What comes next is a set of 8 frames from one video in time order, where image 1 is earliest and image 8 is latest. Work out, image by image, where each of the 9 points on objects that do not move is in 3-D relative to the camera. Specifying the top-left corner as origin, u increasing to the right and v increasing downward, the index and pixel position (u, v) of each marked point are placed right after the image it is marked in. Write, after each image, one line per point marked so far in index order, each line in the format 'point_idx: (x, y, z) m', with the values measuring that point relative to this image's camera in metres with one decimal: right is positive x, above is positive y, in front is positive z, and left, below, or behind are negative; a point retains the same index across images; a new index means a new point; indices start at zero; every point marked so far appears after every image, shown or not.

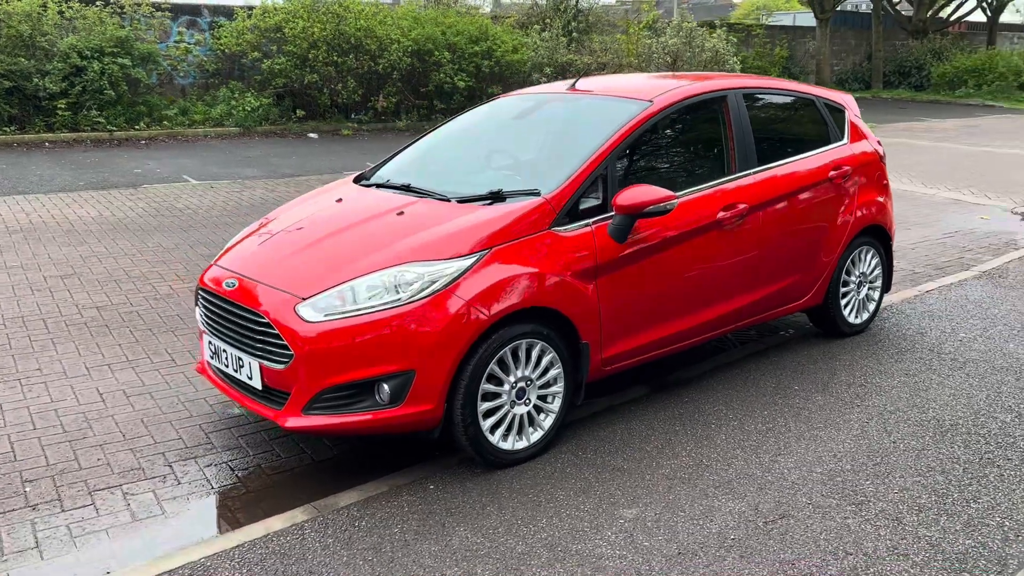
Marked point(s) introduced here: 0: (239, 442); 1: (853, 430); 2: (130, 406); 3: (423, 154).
0: (-1.3, -0.7, +4.2) m
1: (+1.6, -0.7, +4.1) m
2: (-2.0, -0.6, +4.6) m
3: (-0.5, +0.8, +5.2) m
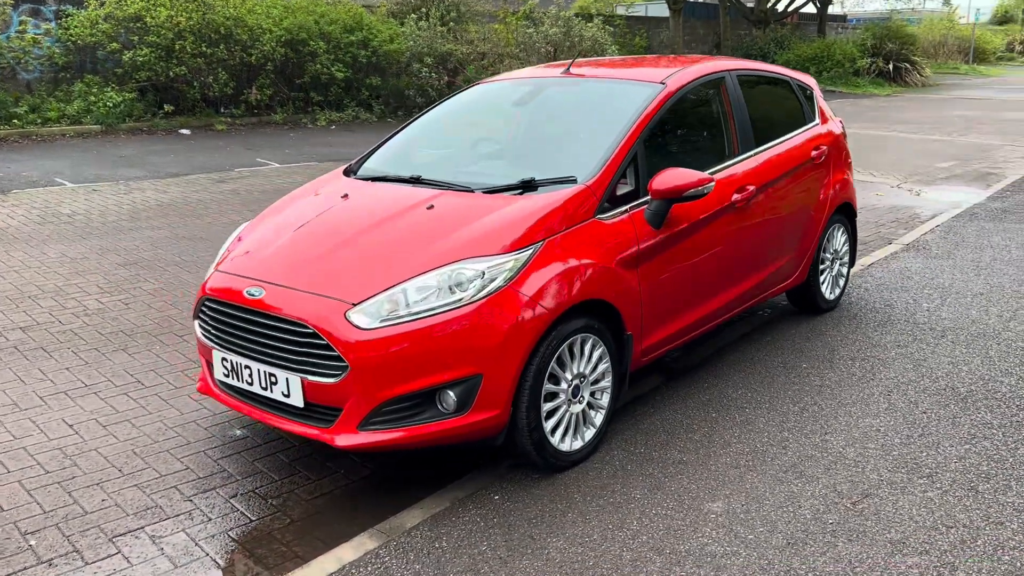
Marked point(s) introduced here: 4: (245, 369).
0: (-1.1, -0.8, +3.8) m
1: (+1.8, -0.6, +4.2) m
2: (-1.8, -0.7, +4.1) m
3: (-0.5, +0.8, +4.9) m
4: (-1.1, -0.3, +3.5) m
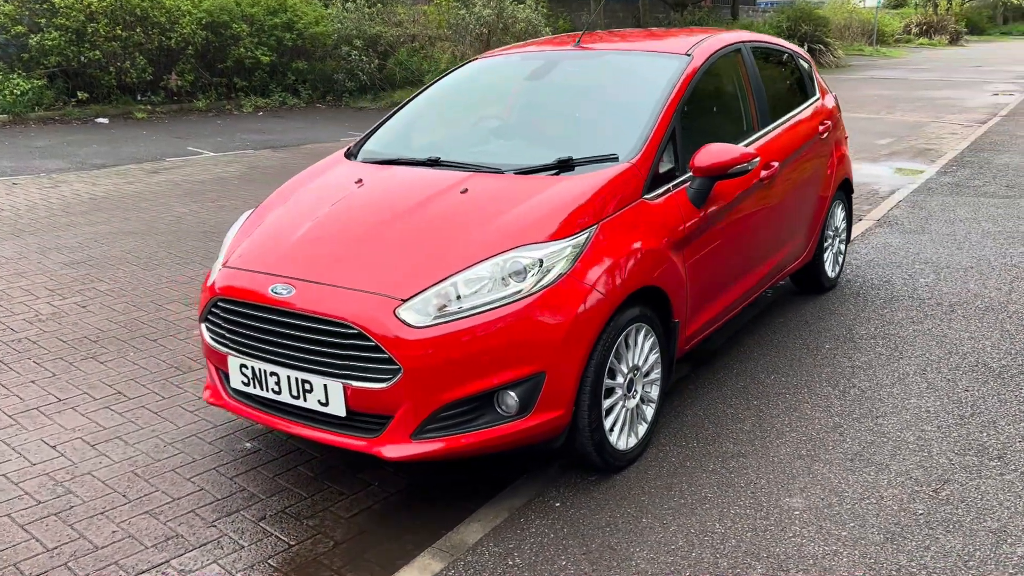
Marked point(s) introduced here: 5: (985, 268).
0: (-0.9, -0.8, +3.4) m
1: (+1.9, -0.4, +4.1) m
2: (-1.7, -0.7, +3.6) m
3: (-0.5, +0.9, +4.5) m
4: (-0.9, -0.3, +3.2) m
5: (+3.3, +0.1, +6.1) m
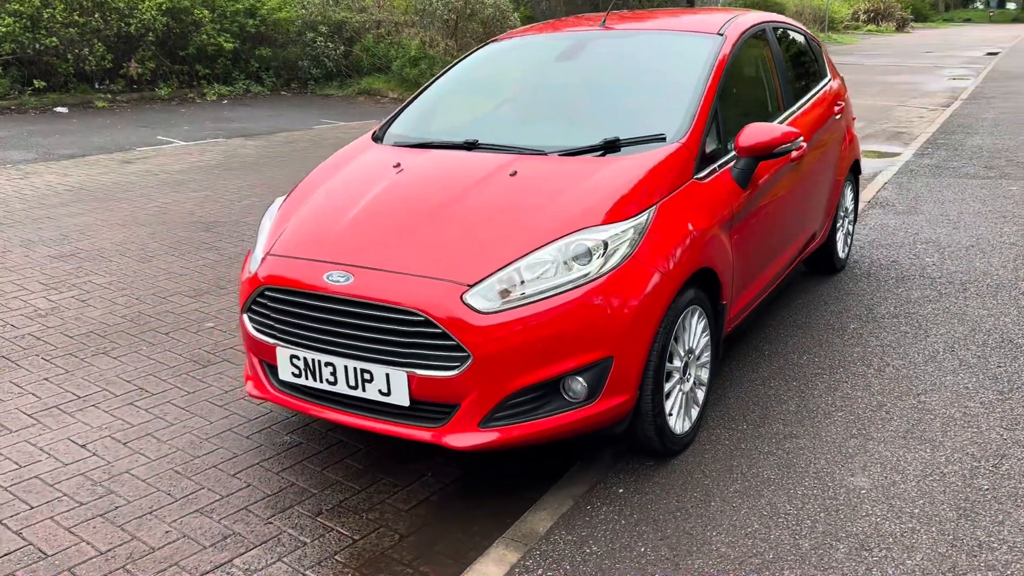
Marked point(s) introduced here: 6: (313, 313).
0: (-0.7, -0.7, +3.3) m
1: (+2.1, -0.3, +4.1) m
2: (-1.5, -0.7, +3.5) m
3: (-0.4, +0.9, +4.4) m
4: (-0.6, -0.3, +3.1) m
5: (+3.3, +0.3, +6.2) m
6: (-0.7, -0.1, +3.1) m
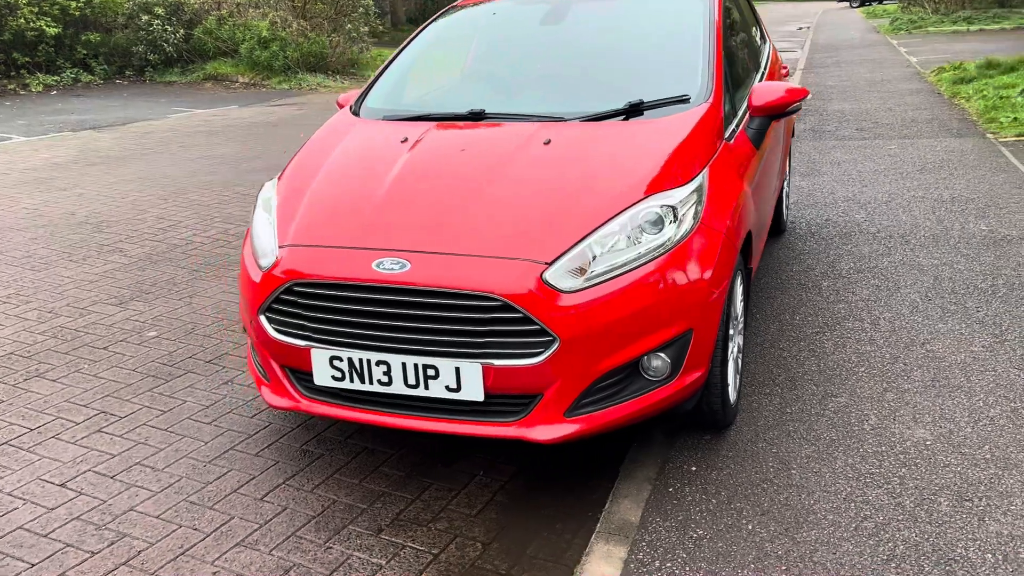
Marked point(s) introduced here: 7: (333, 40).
0: (-0.5, -0.7, +3.0) m
1: (+2.1, -0.1, +4.3) m
2: (-1.3, -0.7, +3.0) m
3: (-0.5, +1.0, +4.1) m
4: (-0.4, -0.2, +2.7) m
5: (+2.9, +0.6, +6.5) m
6: (-0.5, -0.1, +2.7) m
7: (-3.5, +4.8, +17.1) m
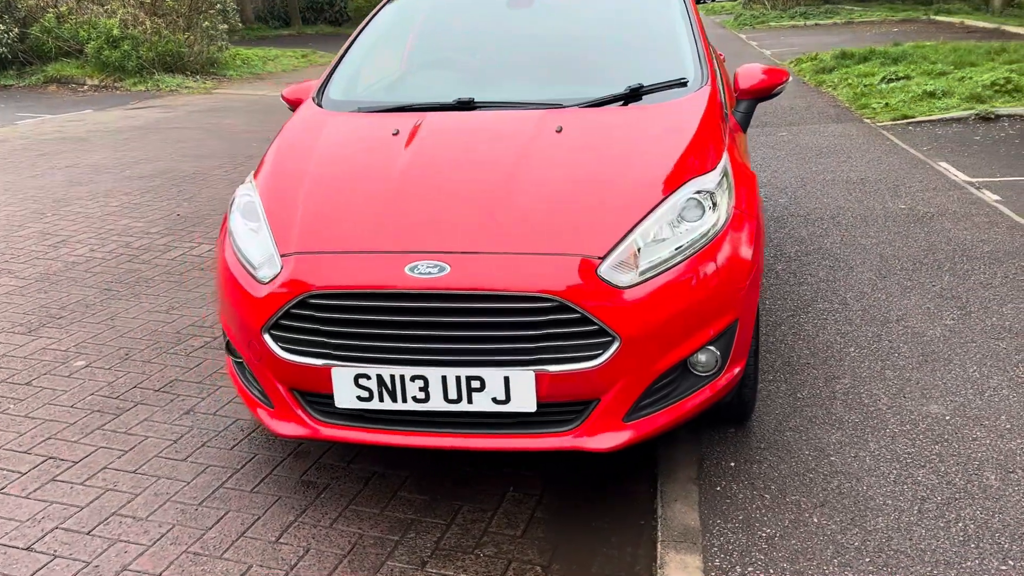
0: (-0.3, -0.7, +2.7) m
1: (+1.9, 0.0, +4.4) m
2: (-1.1, -0.7, +2.6) m
3: (-0.6, +1.0, +3.8) m
4: (-0.3, -0.3, +2.4) m
5: (+2.3, +0.8, +6.7) m
6: (-0.3, -0.1, +2.4) m
7: (-5.9, +4.6, +16.1) m
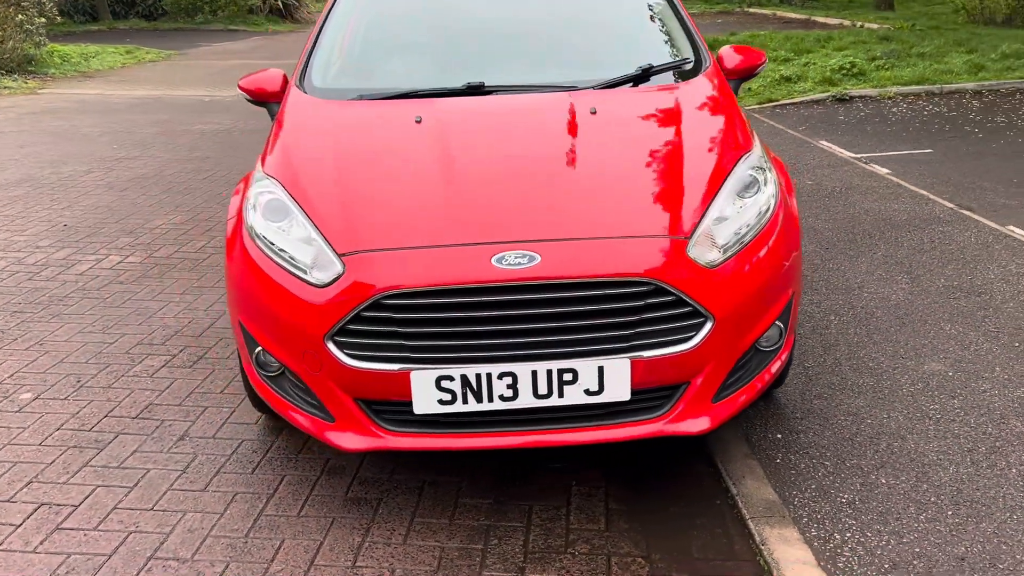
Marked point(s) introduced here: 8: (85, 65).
0: (-0.1, -0.7, +2.5) m
1: (+1.7, +0.2, +4.6) m
2: (-0.9, -0.8, +2.3) m
3: (-0.7, +1.0, +3.5) m
4: (0.0, -0.2, +2.3) m
5: (+1.6, +1.0, +7.0) m
6: (-0.1, -0.1, +2.3) m
7: (-8.5, +4.2, +14.6) m
8: (-8.2, +4.3, +16.9) m
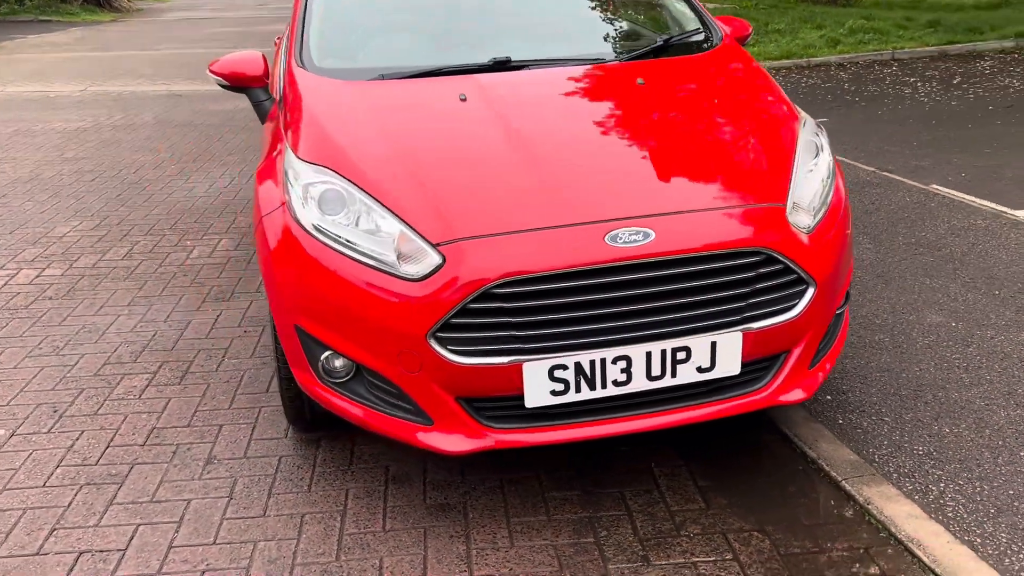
0: (+0.2, -0.6, +2.4) m
1: (+1.6, +0.4, +4.8) m
2: (-0.5, -0.8, +2.0) m
3: (-0.7, +1.0, +3.3) m
4: (+0.3, -0.2, +2.2) m
5: (+1.0, +1.2, +7.0) m
6: (+0.2, 0.0, +2.2) m
7: (-10.5, +3.8, +12.7) m
8: (-10.7, +3.9, +15.1) m
